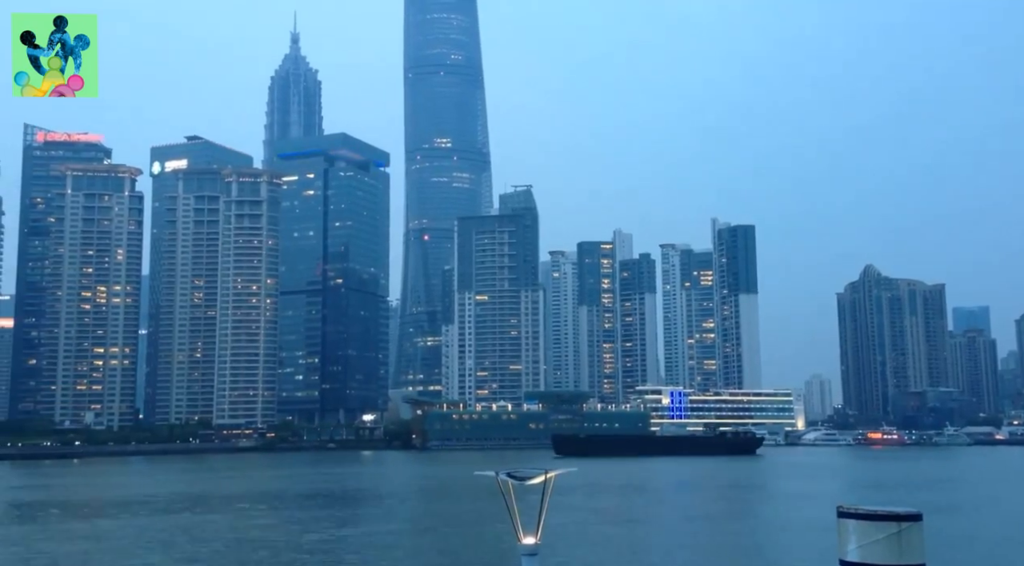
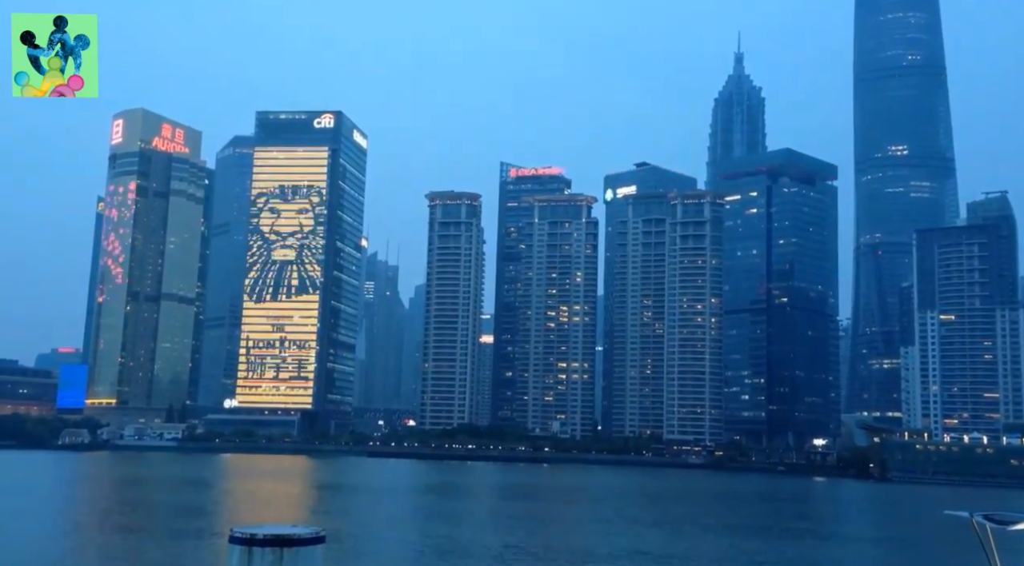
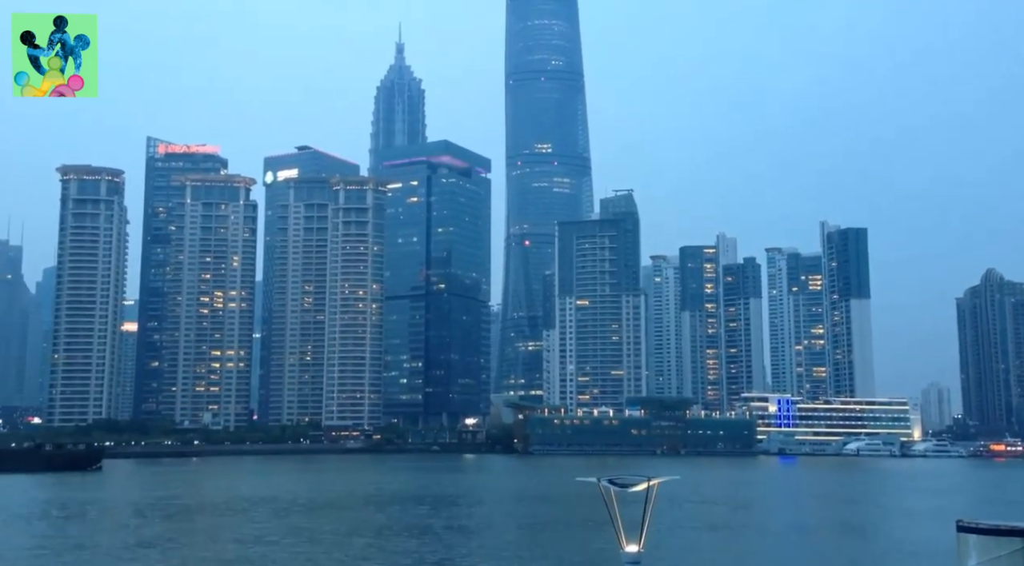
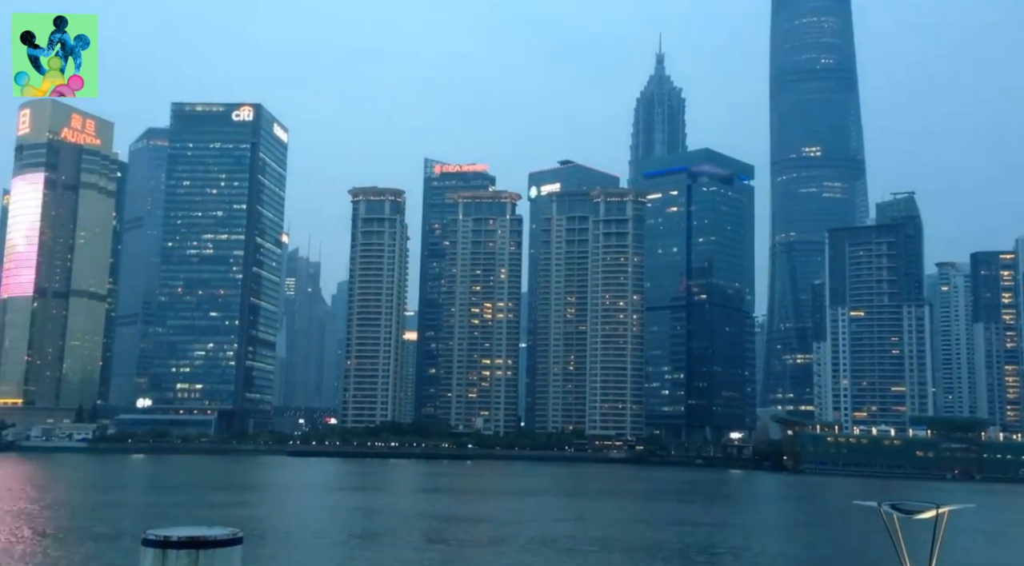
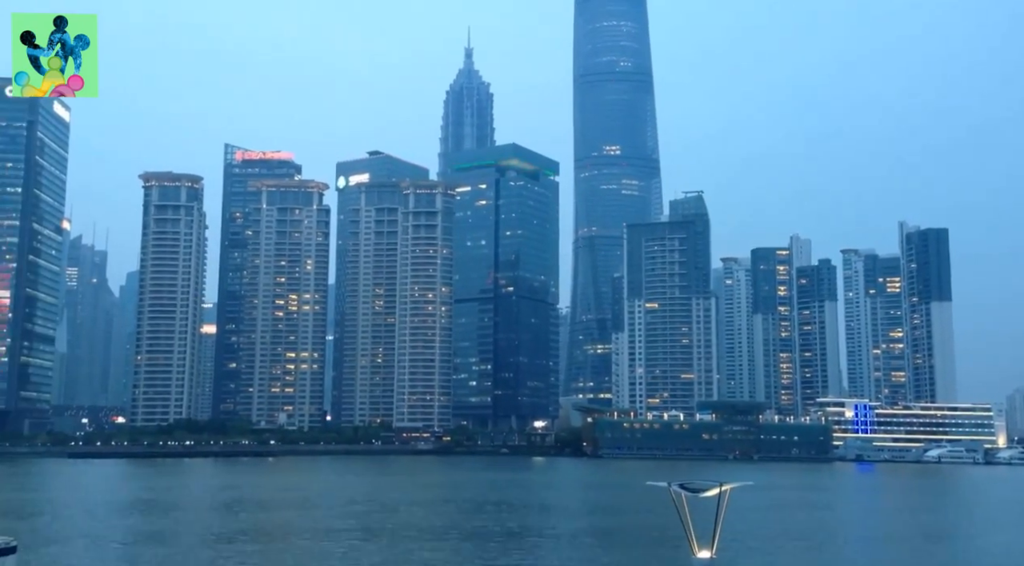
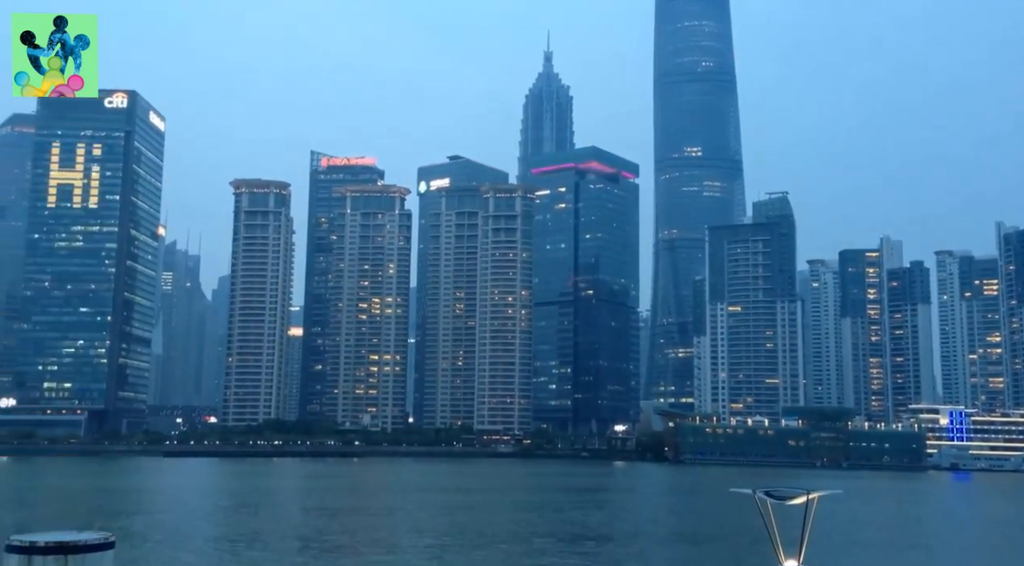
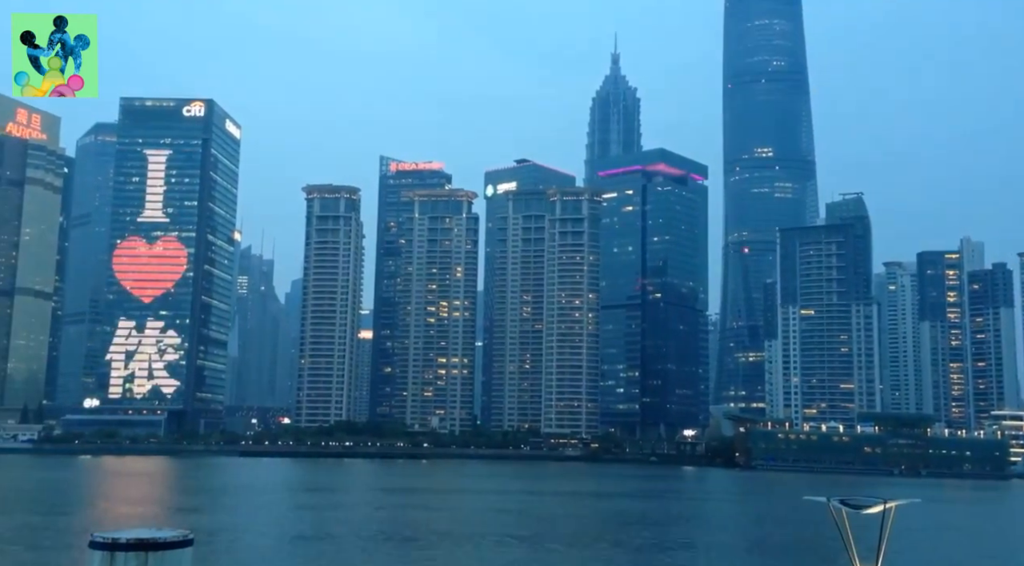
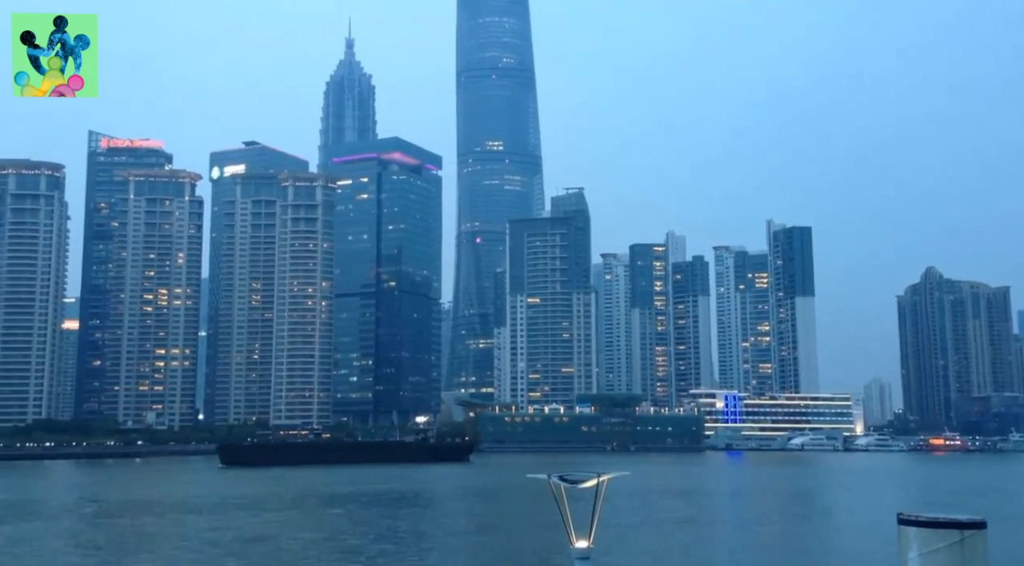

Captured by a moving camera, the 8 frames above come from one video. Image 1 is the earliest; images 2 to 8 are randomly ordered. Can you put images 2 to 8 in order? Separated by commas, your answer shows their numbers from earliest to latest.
8, 3, 5, 6, 7, 4, 2
